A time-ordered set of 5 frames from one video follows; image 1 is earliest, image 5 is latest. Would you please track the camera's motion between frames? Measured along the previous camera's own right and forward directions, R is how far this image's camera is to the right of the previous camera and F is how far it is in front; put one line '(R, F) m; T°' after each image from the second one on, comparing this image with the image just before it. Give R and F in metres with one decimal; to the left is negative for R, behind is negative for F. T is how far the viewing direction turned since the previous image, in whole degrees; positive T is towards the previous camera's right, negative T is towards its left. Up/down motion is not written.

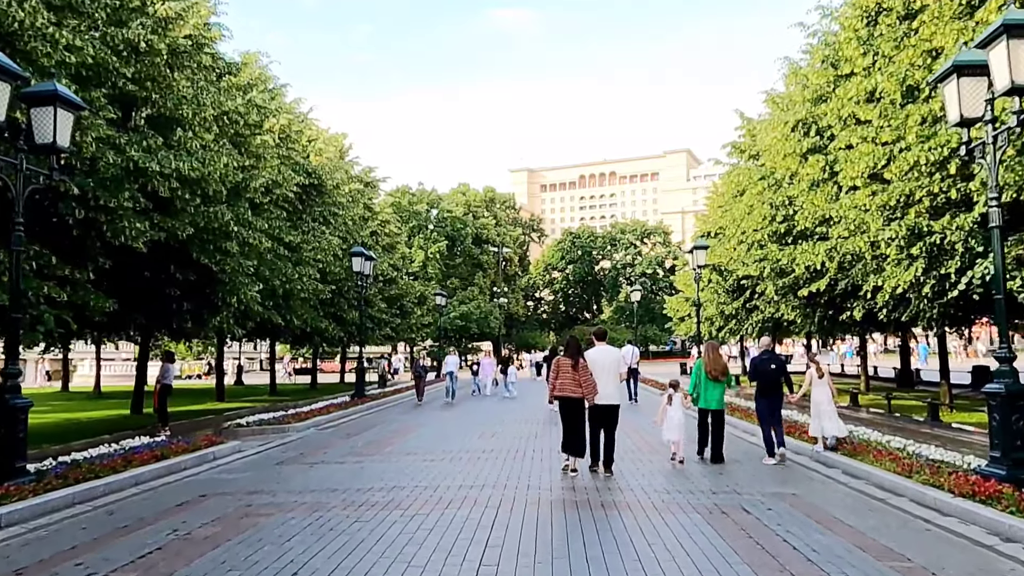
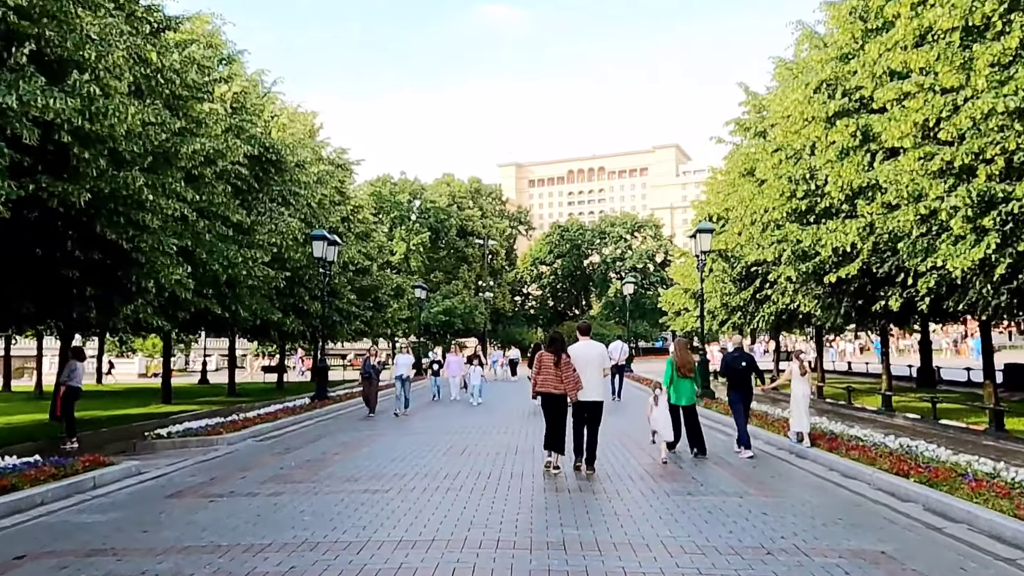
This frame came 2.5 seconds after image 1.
(+0.2, +3.4) m; +1°
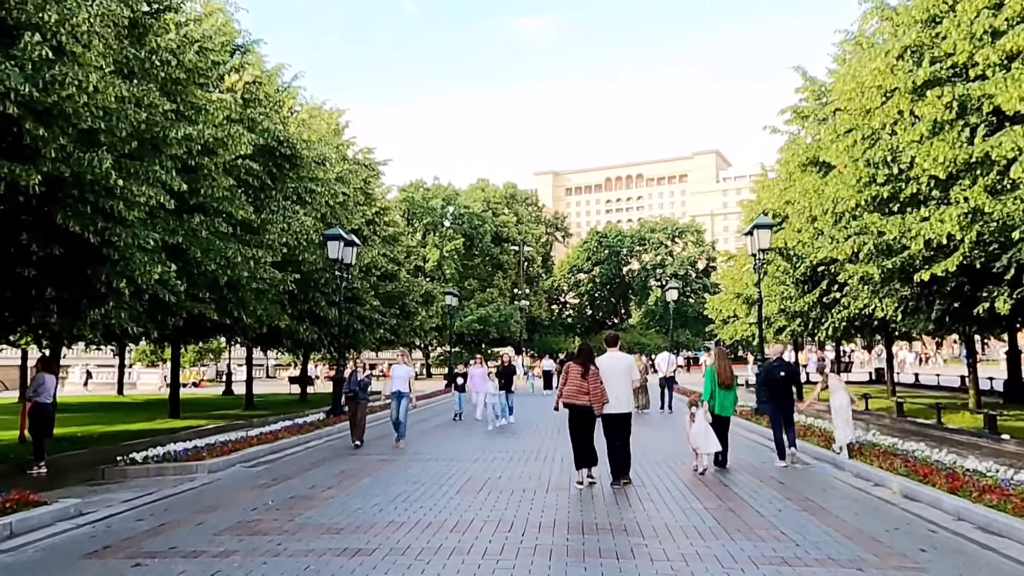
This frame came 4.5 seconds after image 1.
(+0.1, +2.6) m; -2°
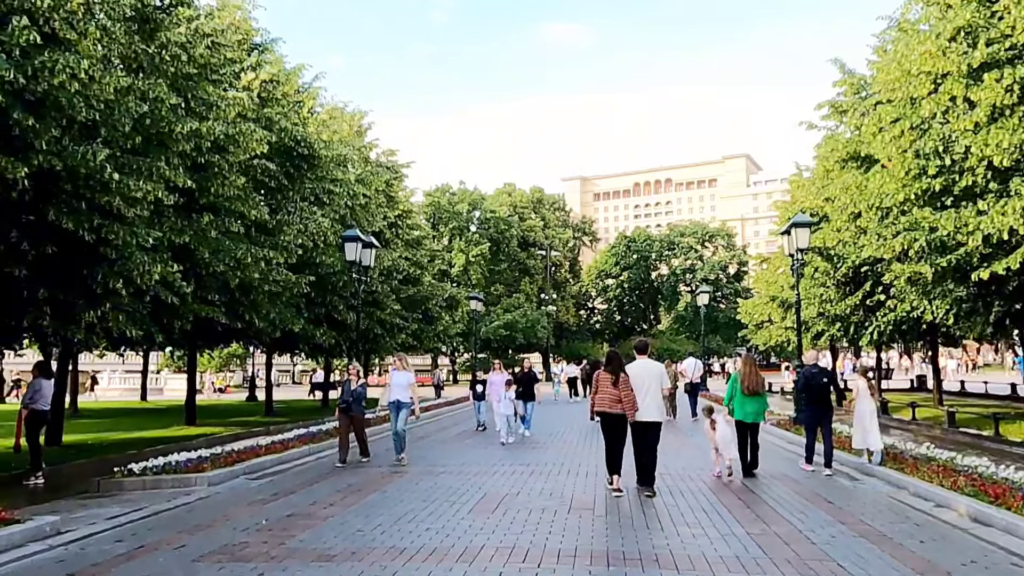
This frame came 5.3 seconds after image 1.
(+0.1, +1.0) m; -2°
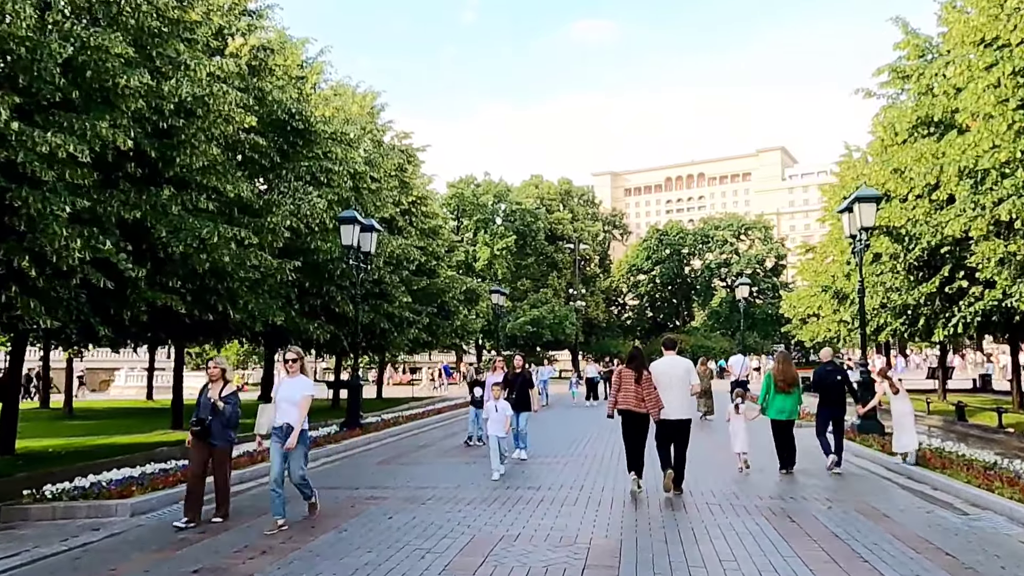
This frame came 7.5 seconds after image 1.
(+0.3, +2.9) m; -2°
